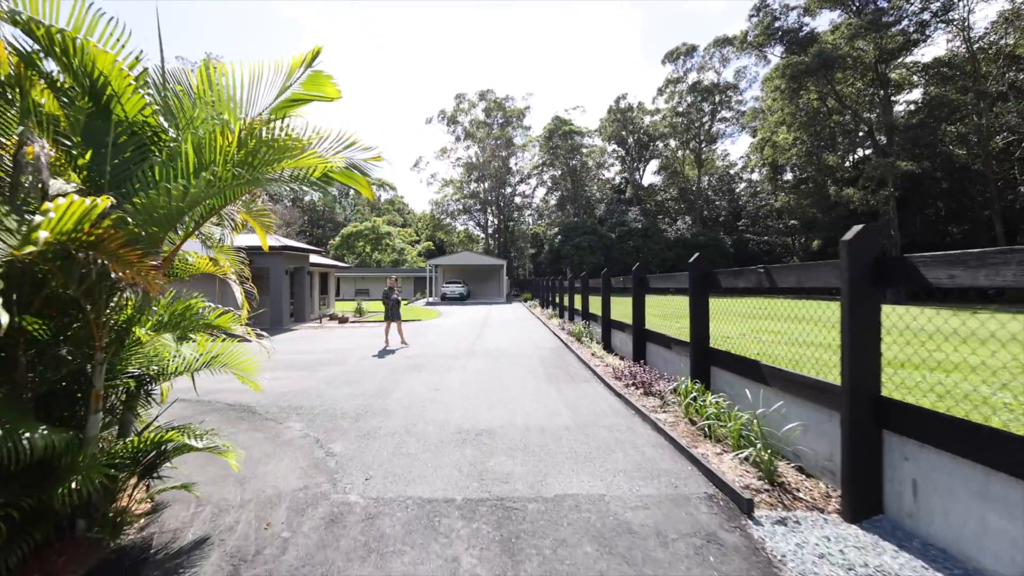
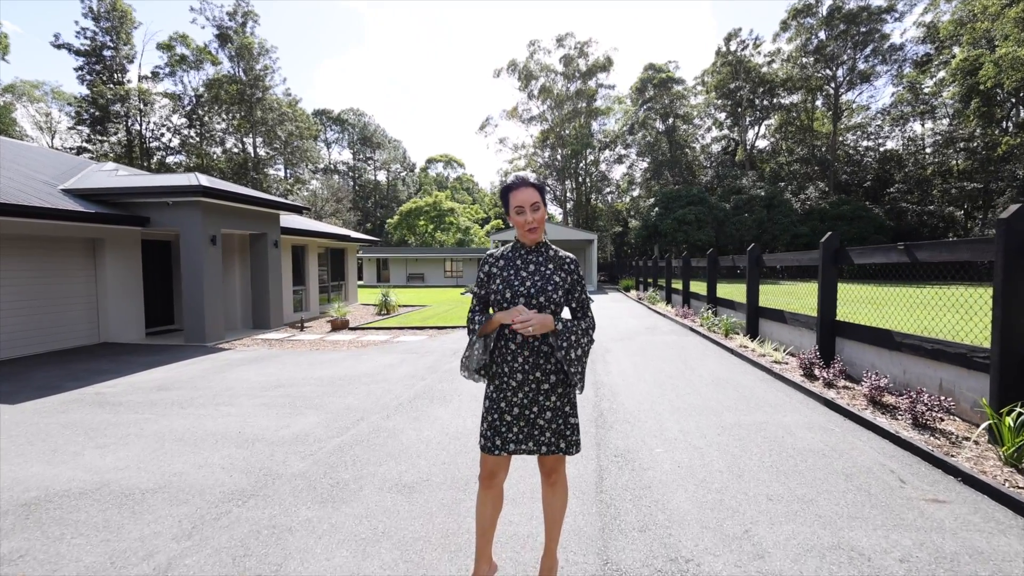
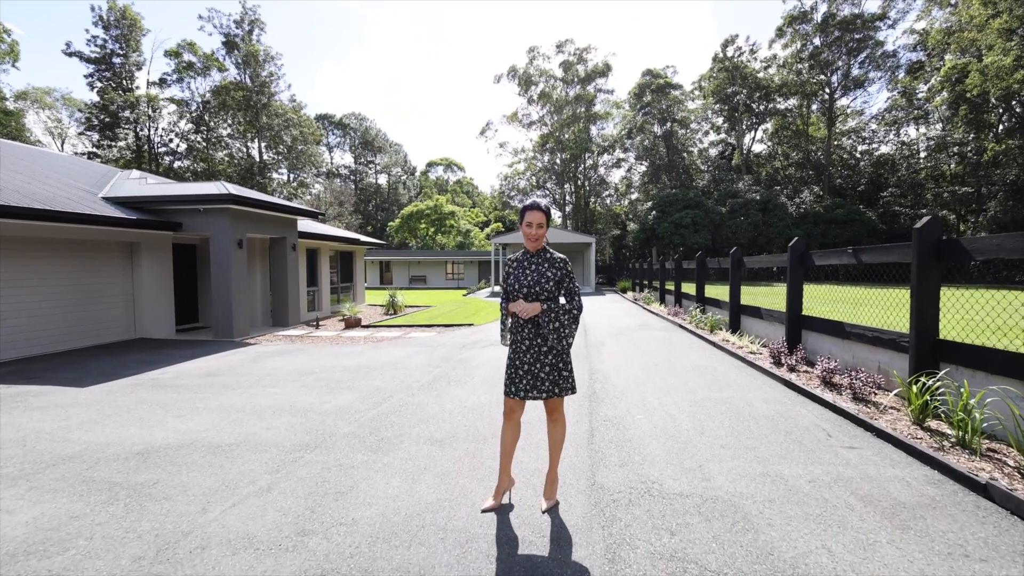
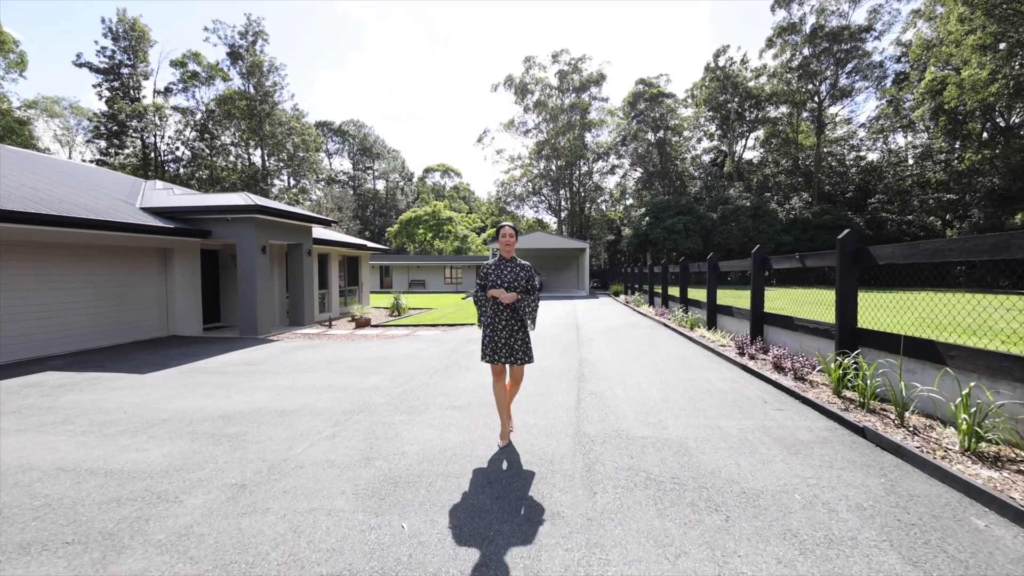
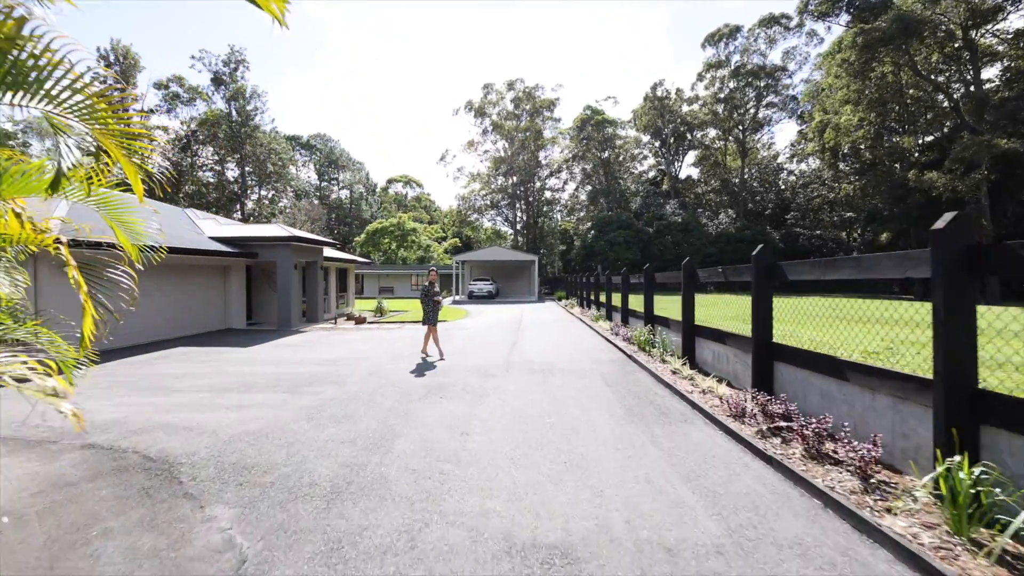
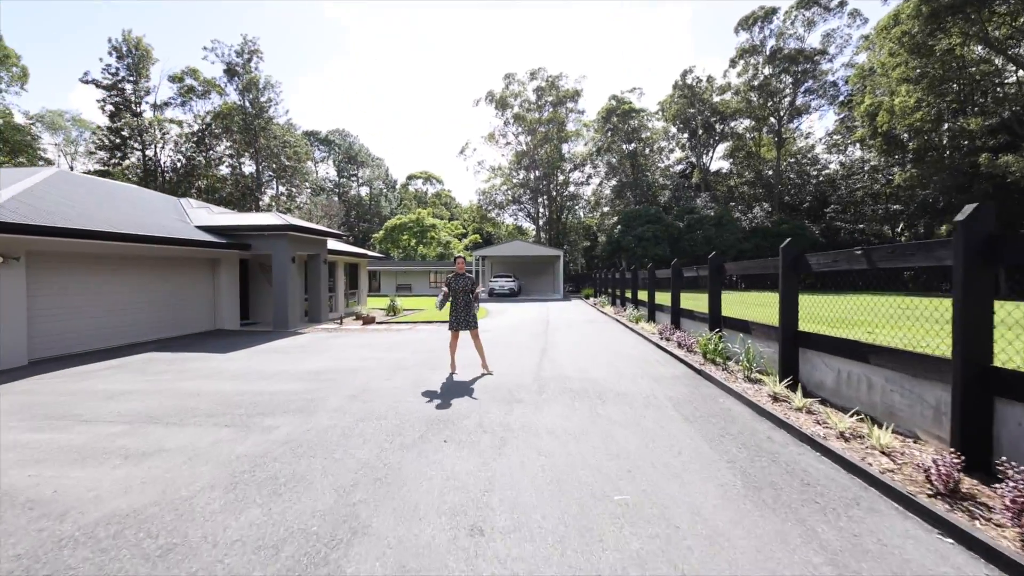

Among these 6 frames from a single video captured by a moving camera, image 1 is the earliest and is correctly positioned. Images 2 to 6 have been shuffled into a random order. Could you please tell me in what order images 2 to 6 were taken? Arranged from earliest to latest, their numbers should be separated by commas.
5, 6, 4, 3, 2
